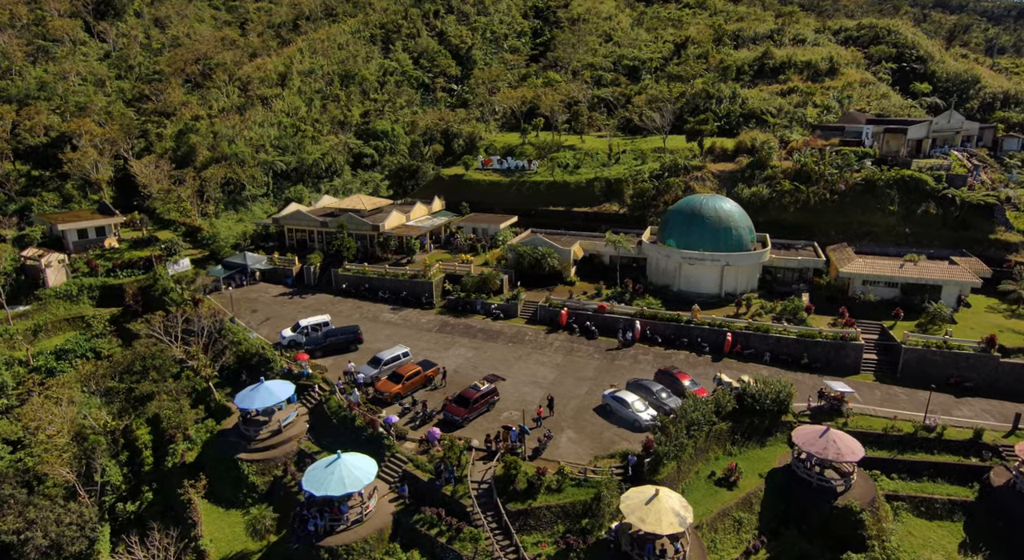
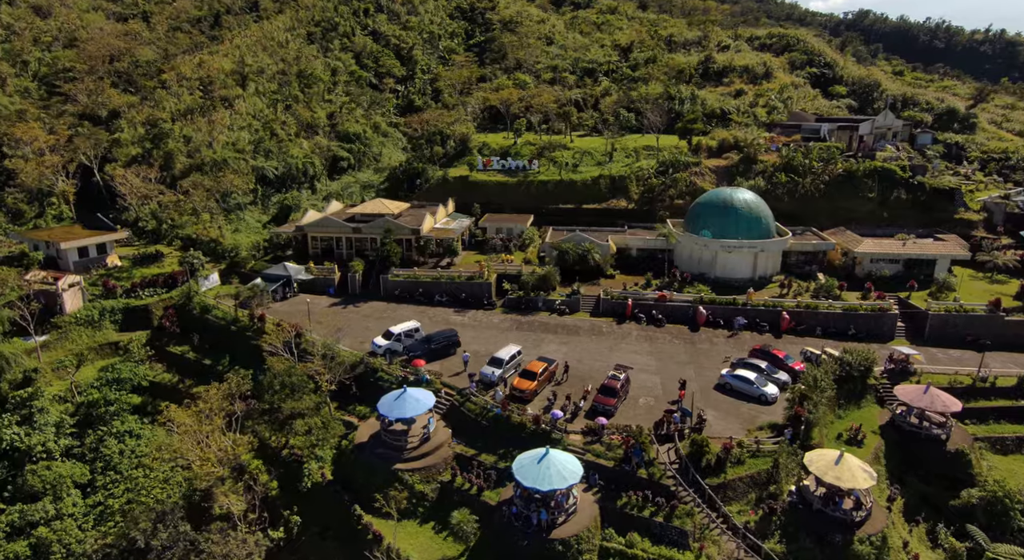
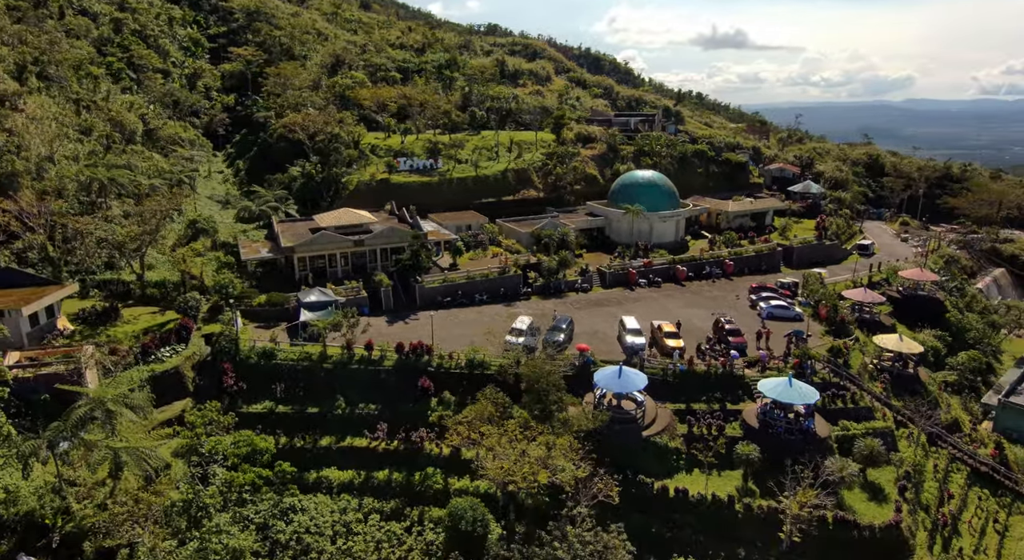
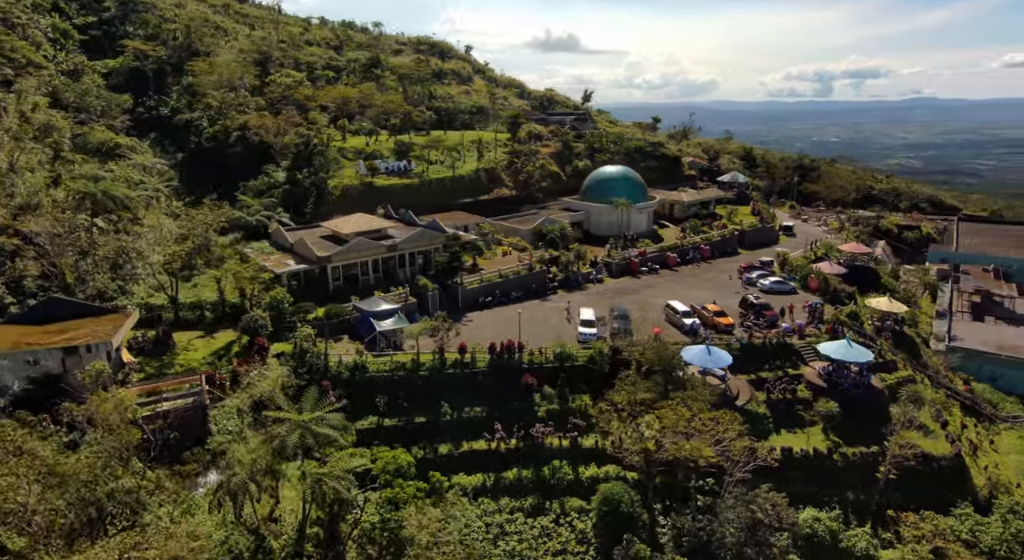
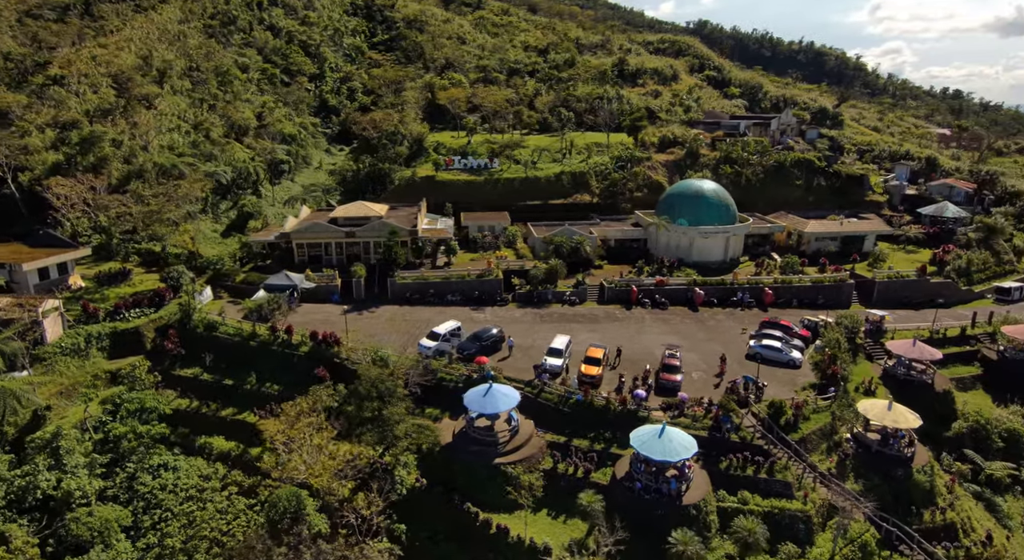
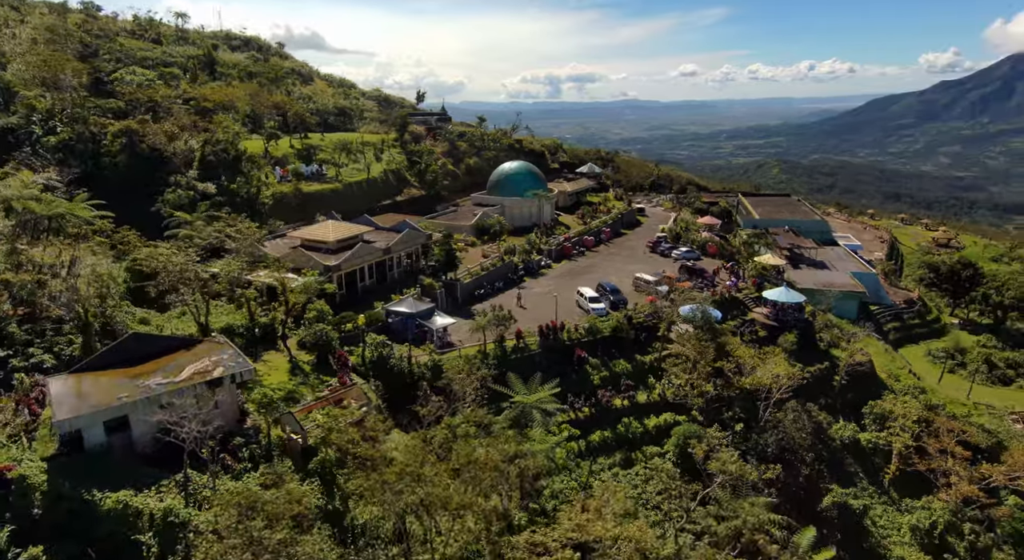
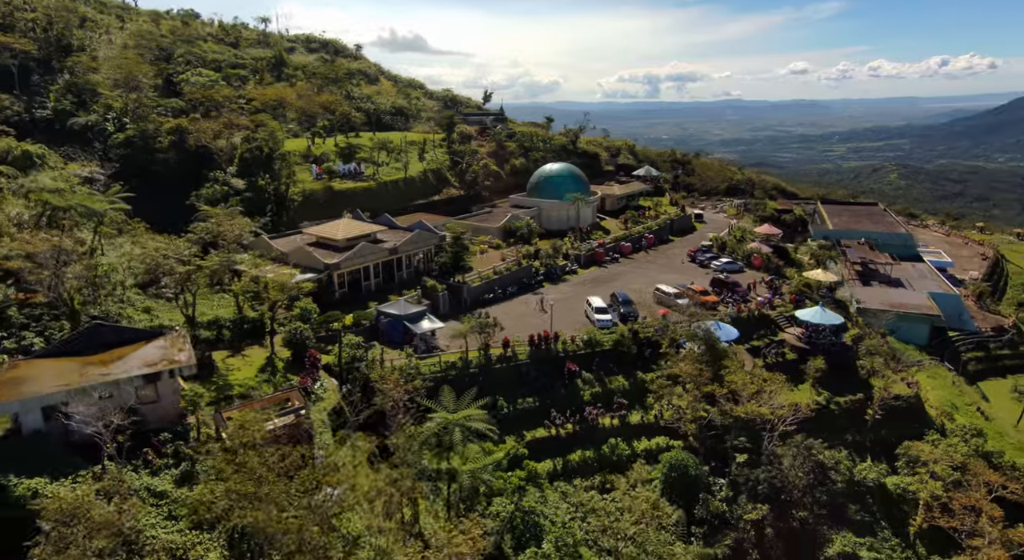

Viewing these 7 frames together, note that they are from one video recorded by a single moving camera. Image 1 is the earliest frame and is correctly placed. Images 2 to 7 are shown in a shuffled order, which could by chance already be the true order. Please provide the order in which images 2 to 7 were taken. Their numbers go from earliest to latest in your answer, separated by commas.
2, 5, 3, 4, 7, 6
